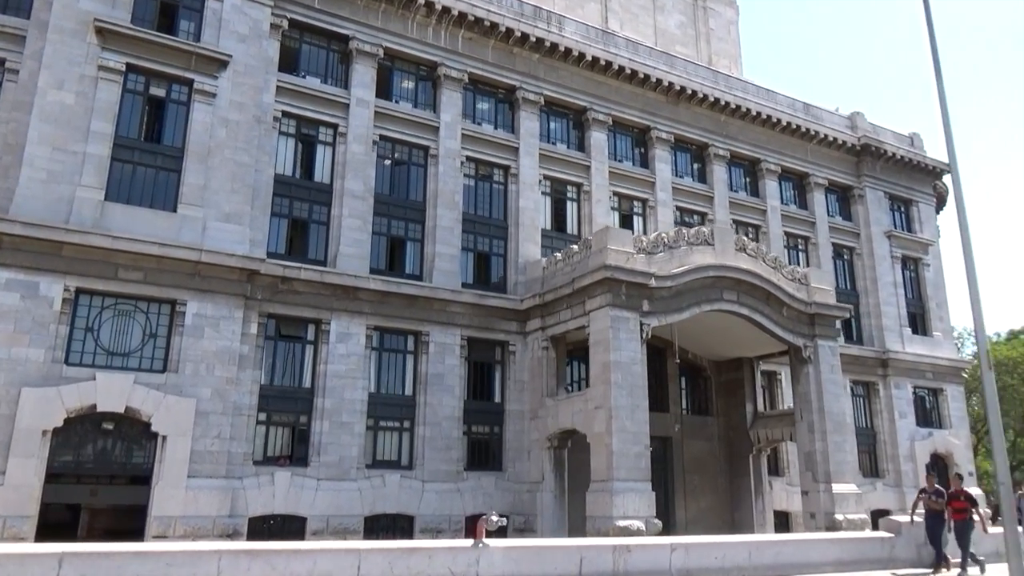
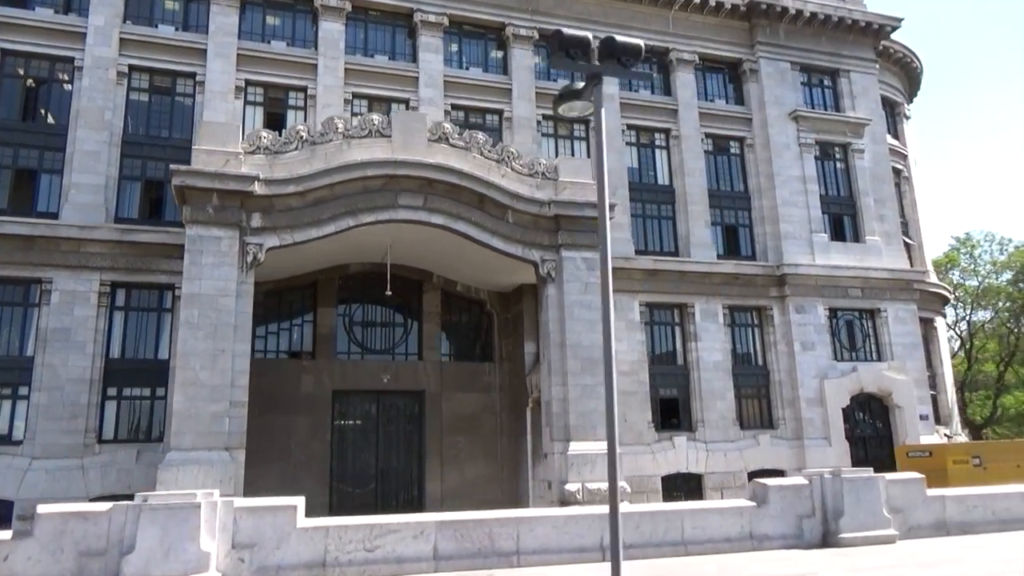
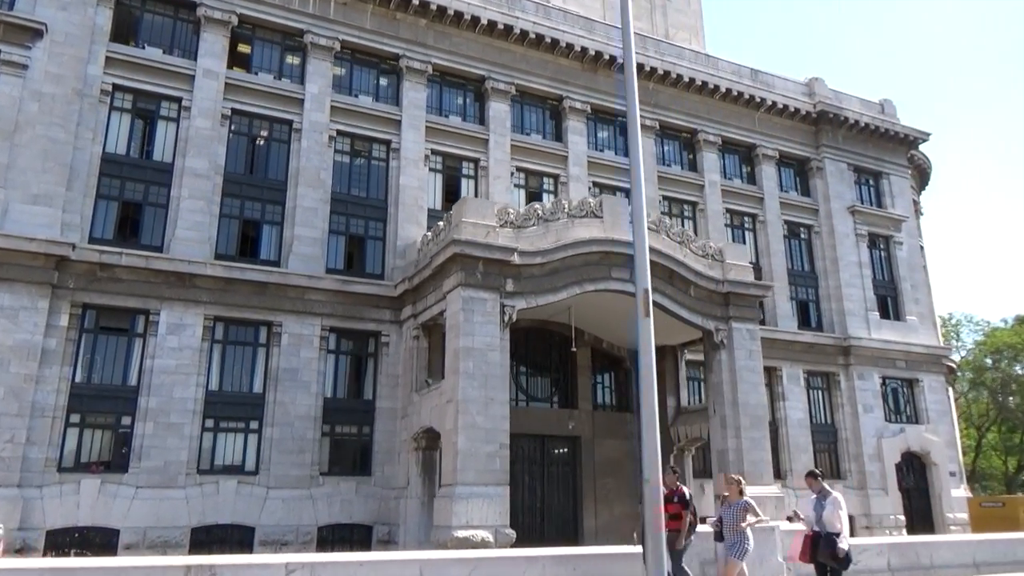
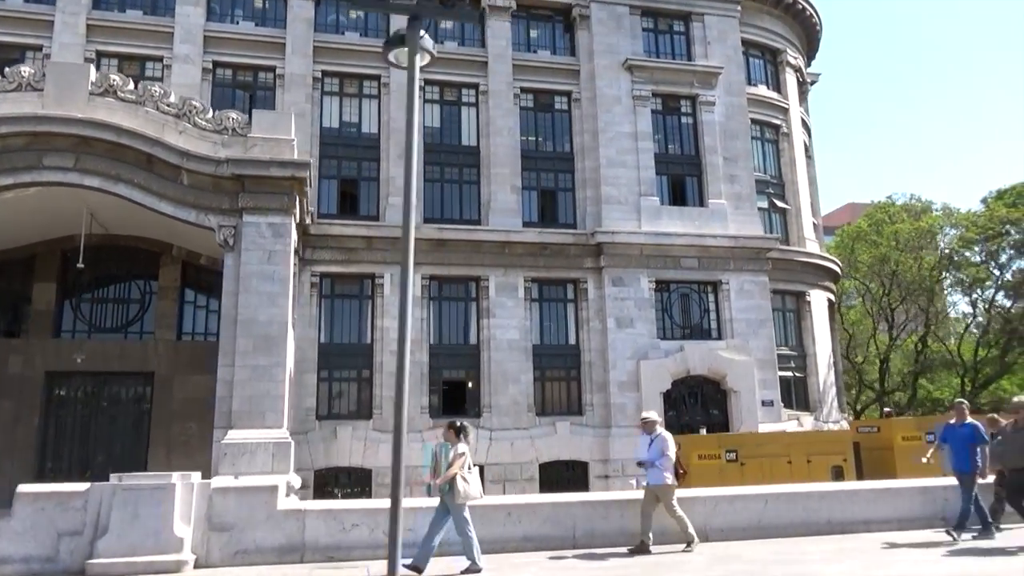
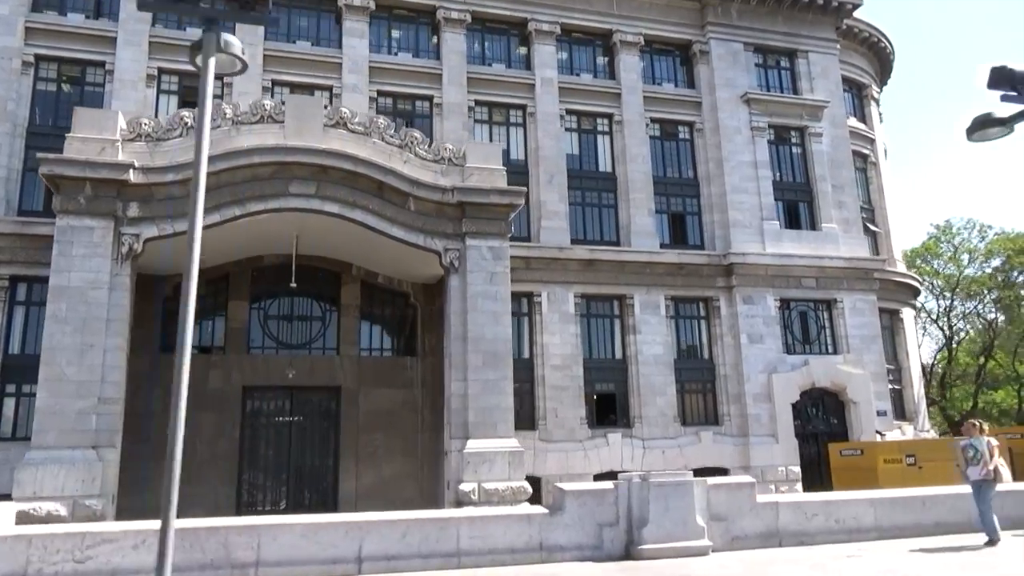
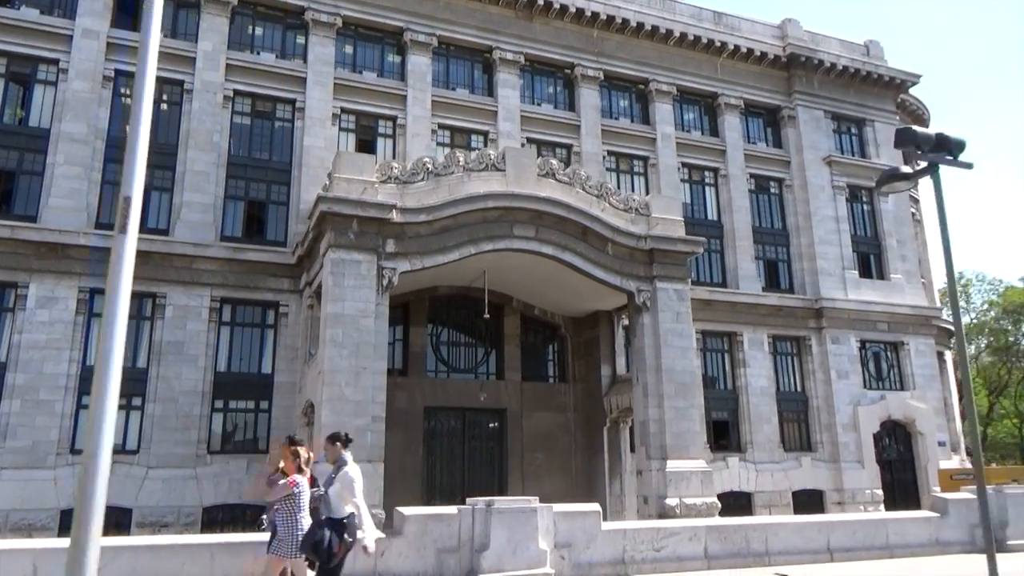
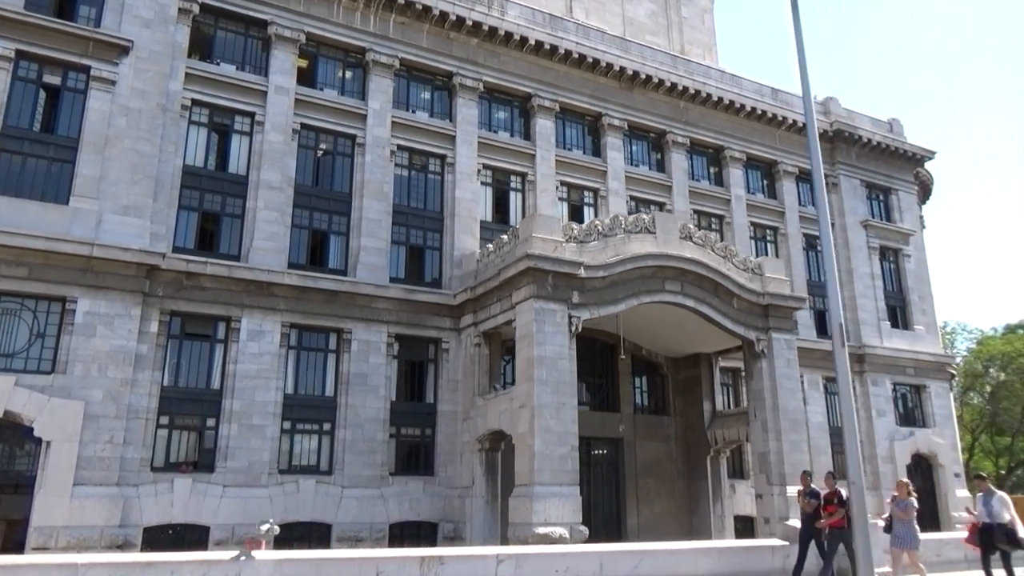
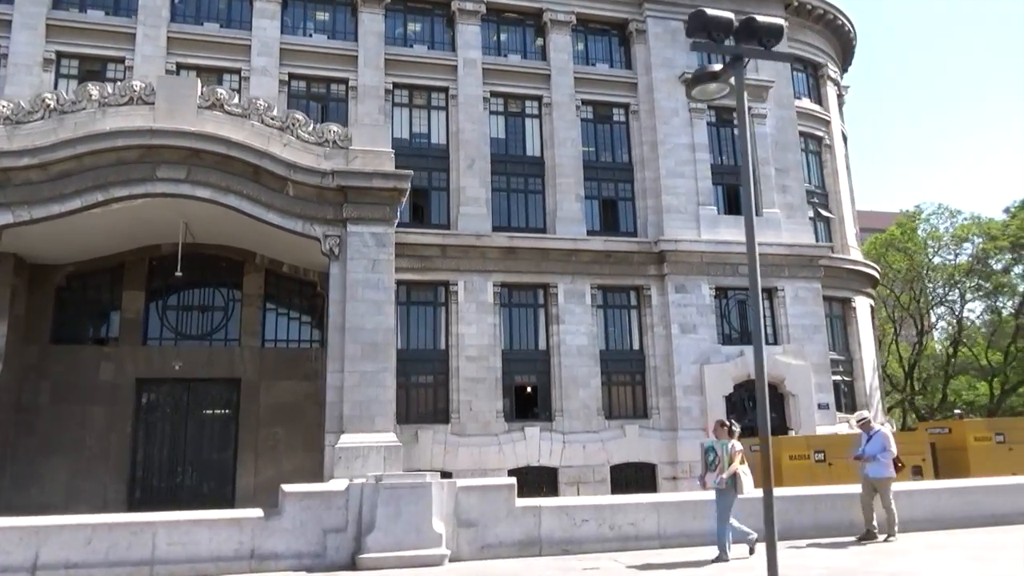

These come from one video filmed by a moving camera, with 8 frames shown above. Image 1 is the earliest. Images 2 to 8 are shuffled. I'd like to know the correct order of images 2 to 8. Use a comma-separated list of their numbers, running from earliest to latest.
7, 3, 6, 2, 5, 8, 4
